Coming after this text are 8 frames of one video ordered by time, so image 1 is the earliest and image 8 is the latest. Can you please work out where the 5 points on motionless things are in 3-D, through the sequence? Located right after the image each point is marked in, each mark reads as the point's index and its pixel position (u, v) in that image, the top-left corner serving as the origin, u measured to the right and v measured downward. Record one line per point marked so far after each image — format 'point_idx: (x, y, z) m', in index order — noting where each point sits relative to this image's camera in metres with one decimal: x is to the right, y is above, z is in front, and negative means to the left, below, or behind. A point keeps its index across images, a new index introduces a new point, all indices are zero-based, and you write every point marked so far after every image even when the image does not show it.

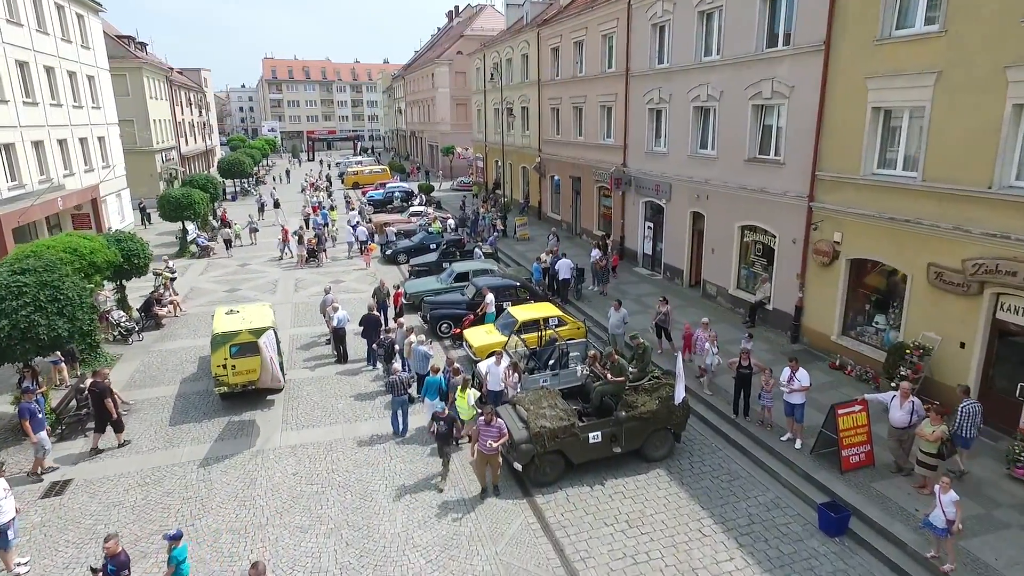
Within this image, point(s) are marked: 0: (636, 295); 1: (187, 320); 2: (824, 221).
0: (+3.9, -0.2, +19.7) m
1: (-9.9, -1.0, +18.8) m
2: (+7.3, +1.6, +14.4) m
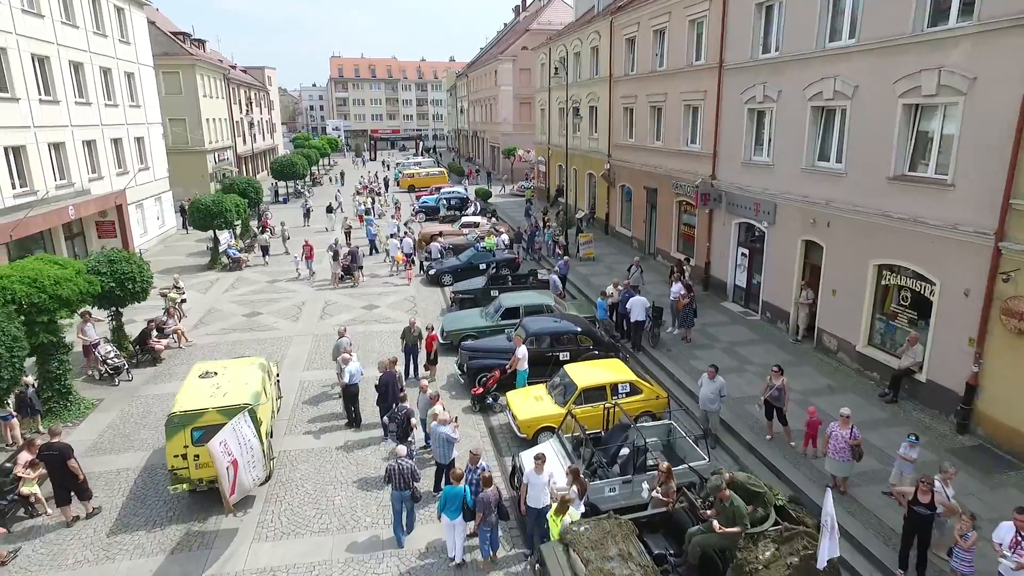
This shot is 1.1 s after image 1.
0: (+5.5, -1.4, +15.6) m
1: (-8.4, -1.7, +16.2) m
2: (+8.3, +0.3, +10.1) m
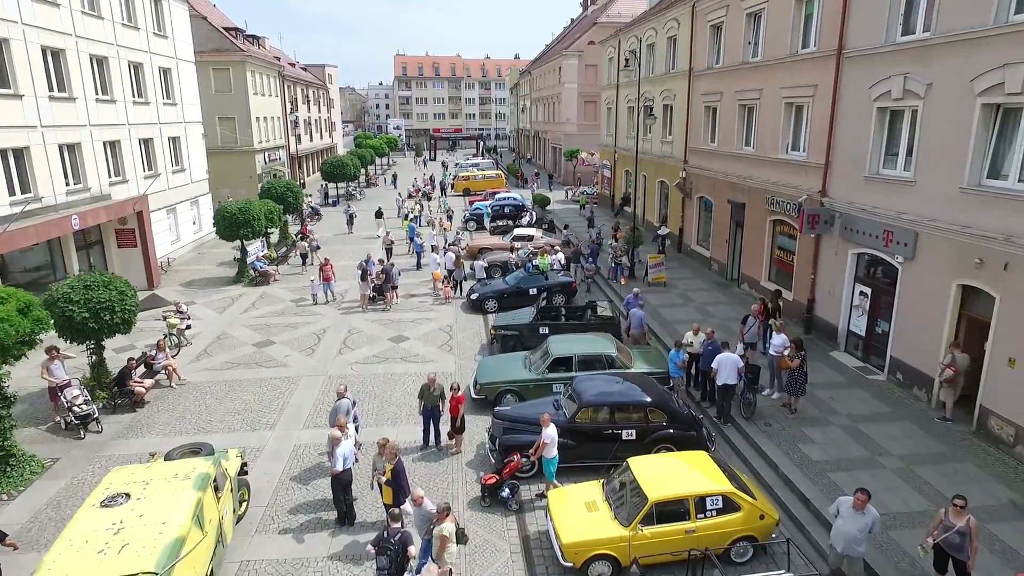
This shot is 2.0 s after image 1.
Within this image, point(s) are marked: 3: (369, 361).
0: (+6.4, -2.5, +11.8) m
1: (-7.3, -2.4, +13.7) m
2: (+8.7, -0.9, +6.0) m
3: (-3.6, -1.9, +15.7) m
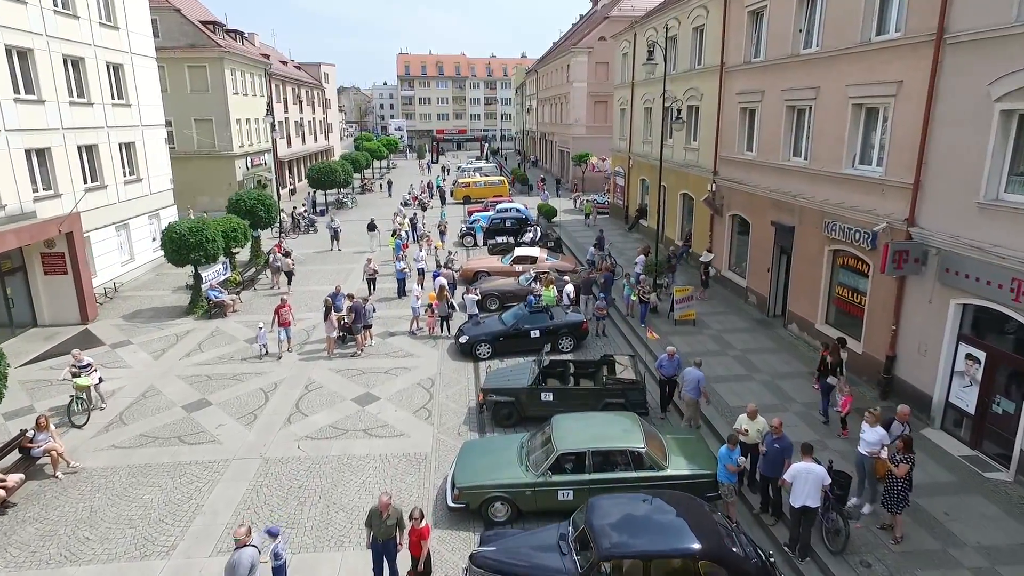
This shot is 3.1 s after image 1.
0: (+6.2, -3.6, +8.2) m
1: (-7.5, -3.4, +10.3) m
2: (+8.5, -2.0, +2.4) m
3: (-3.7, -2.9, +12.3) m
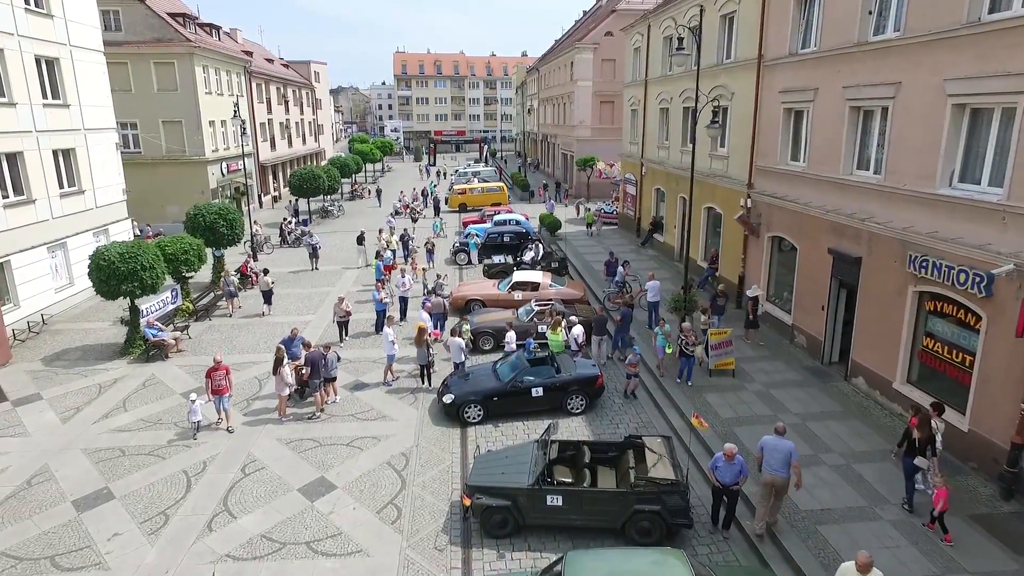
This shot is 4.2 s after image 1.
0: (+6.2, -4.5, +5.0) m
1: (-7.6, -4.4, +7.1) m
2: (+8.4, -2.9, -0.9) m
3: (-3.8, -3.9, +9.1) m
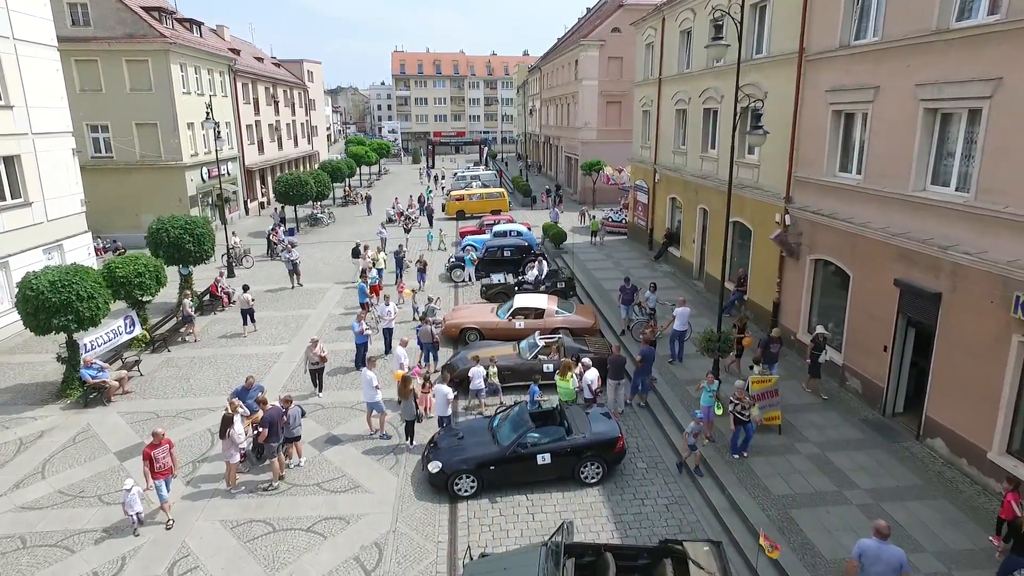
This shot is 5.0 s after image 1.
0: (+6.2, -5.2, +2.6) m
1: (-7.6, -5.1, +4.7) m
2: (+8.4, -3.6, -3.2) m
3: (-3.8, -4.6, +6.7) m
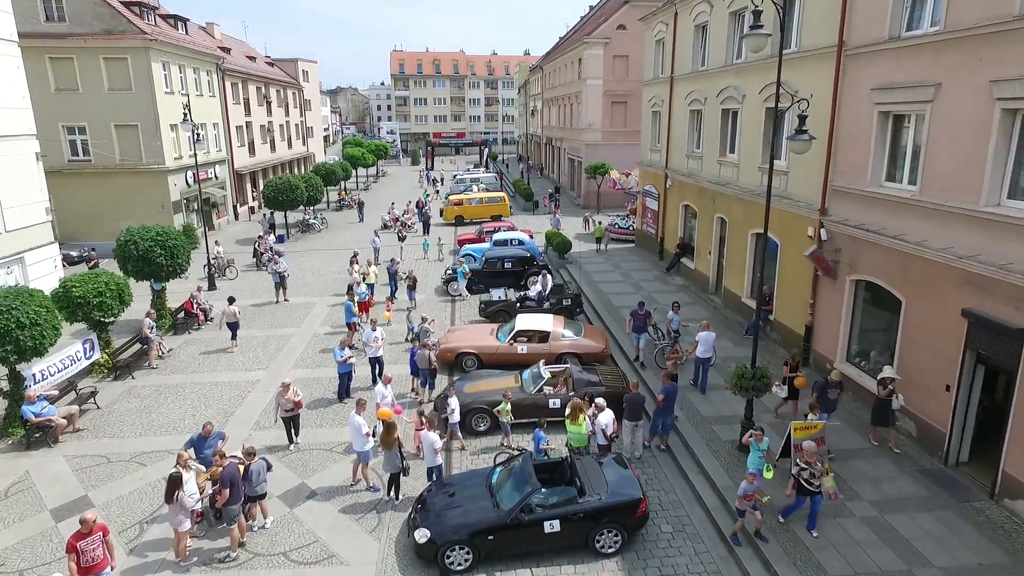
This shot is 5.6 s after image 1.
0: (+6.2, -5.7, +0.9) m
1: (-7.5, -5.6, +3.0) m
2: (+8.4, -4.1, -4.9) m
3: (-3.8, -5.1, +5.0) m
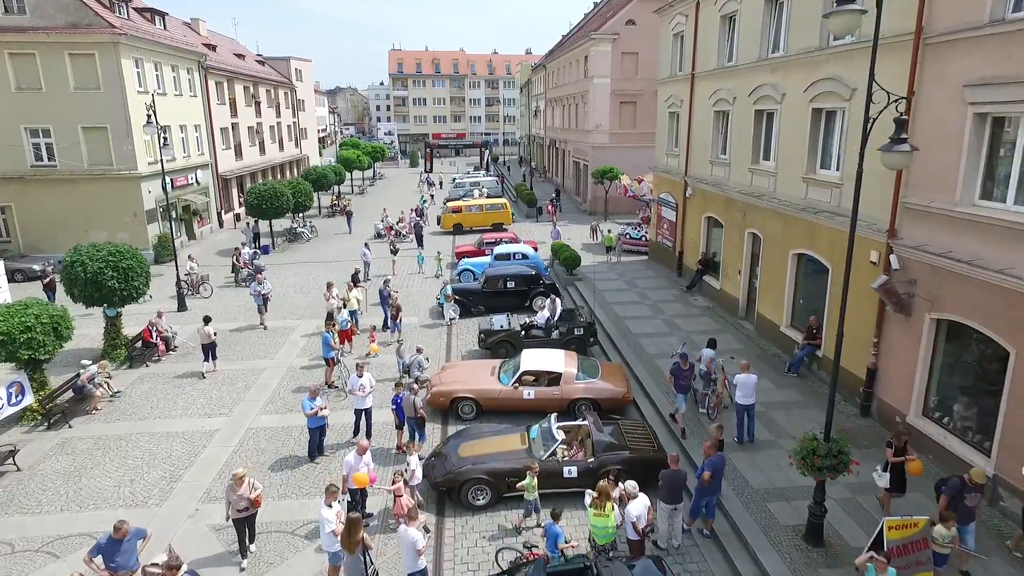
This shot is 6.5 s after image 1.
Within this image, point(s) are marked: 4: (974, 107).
0: (+6.3, -6.4, -1.4) m
1: (-7.5, -6.3, +0.7) m
2: (+8.5, -4.8, -7.3) m
3: (-3.7, -5.8, +2.7) m
4: (+7.2, +2.8, +9.6) m
